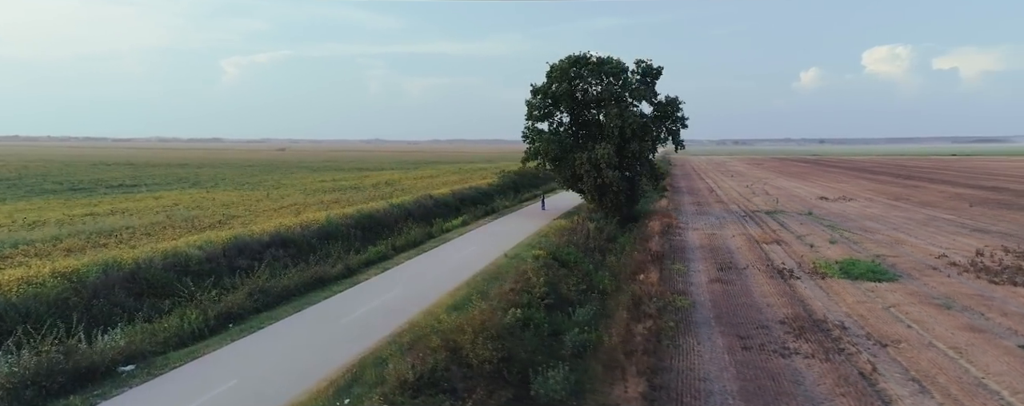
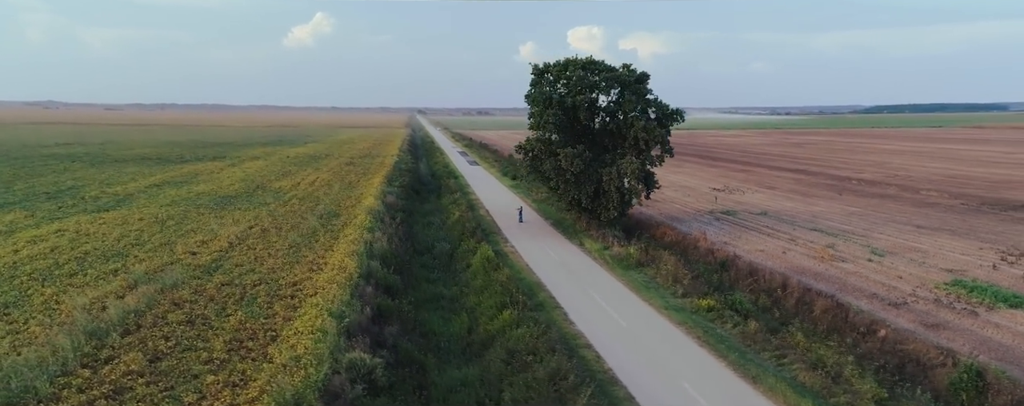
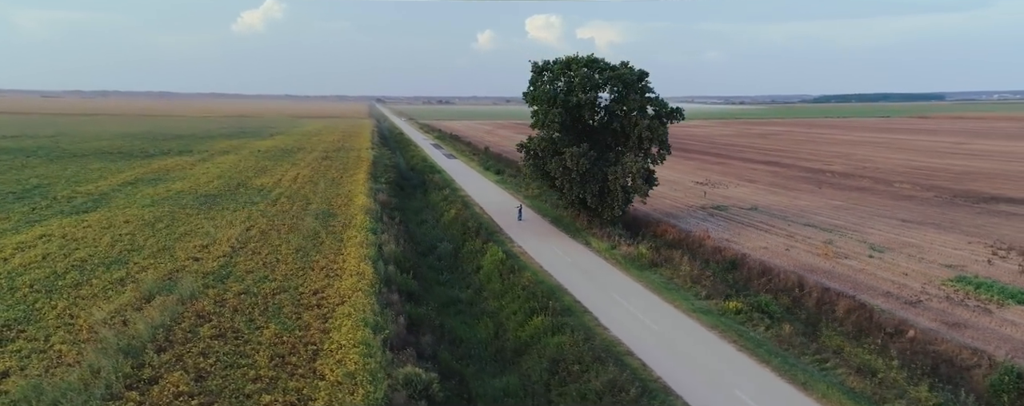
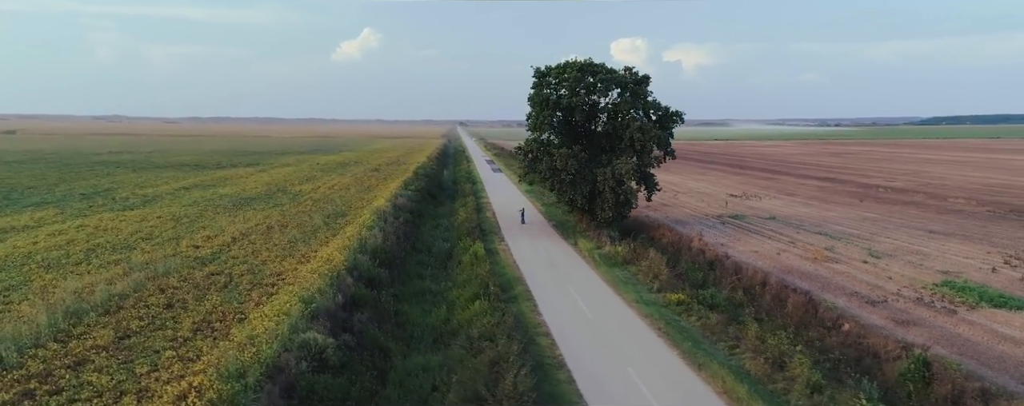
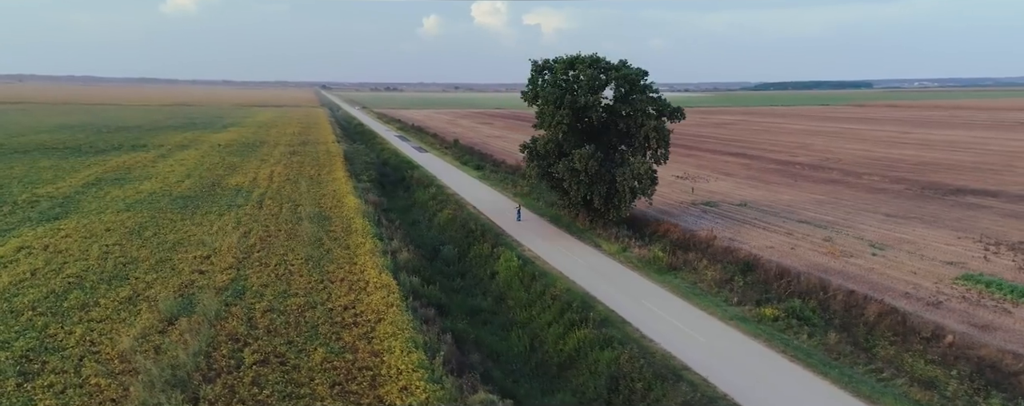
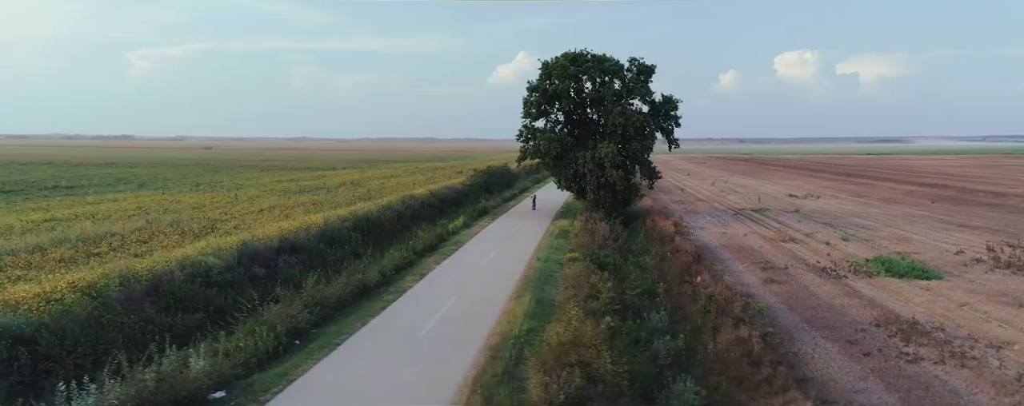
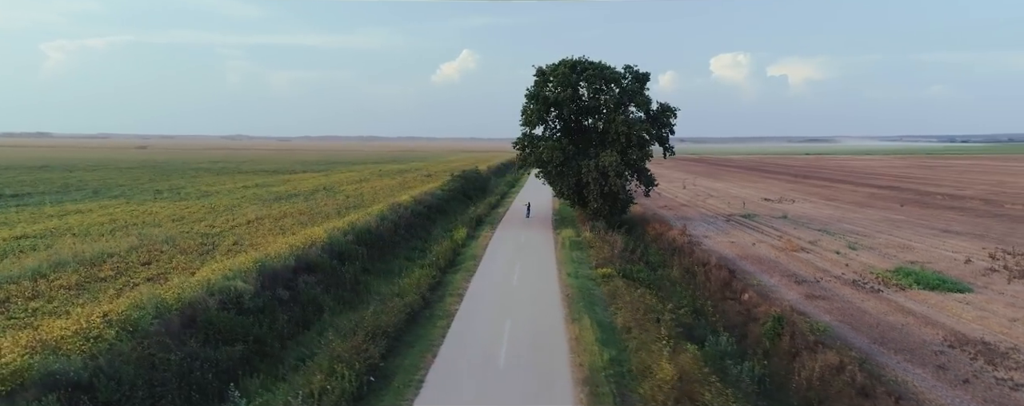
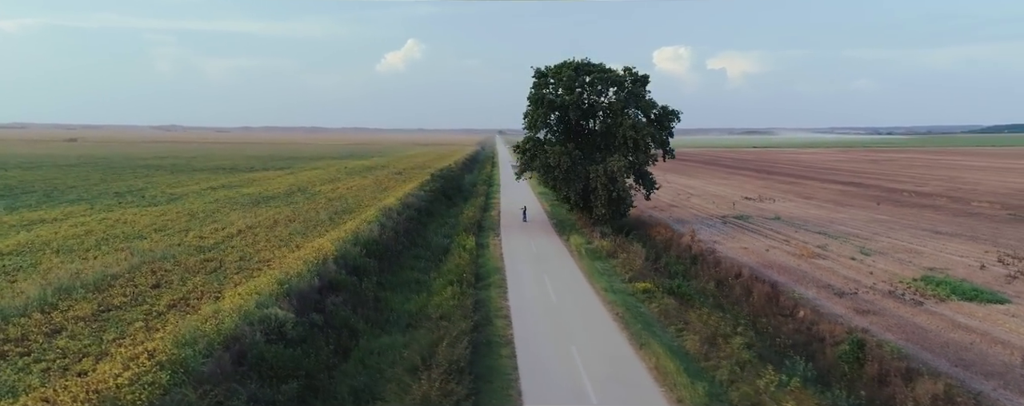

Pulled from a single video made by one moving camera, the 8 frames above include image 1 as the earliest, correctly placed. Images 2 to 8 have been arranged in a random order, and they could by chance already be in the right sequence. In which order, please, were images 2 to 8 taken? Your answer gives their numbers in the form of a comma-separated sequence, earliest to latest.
6, 7, 8, 4, 2, 3, 5
